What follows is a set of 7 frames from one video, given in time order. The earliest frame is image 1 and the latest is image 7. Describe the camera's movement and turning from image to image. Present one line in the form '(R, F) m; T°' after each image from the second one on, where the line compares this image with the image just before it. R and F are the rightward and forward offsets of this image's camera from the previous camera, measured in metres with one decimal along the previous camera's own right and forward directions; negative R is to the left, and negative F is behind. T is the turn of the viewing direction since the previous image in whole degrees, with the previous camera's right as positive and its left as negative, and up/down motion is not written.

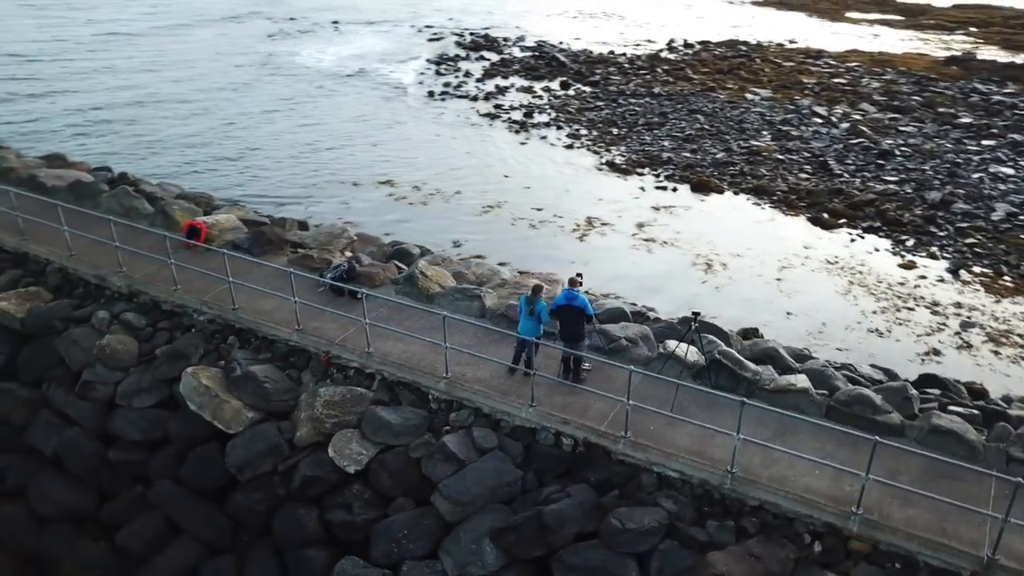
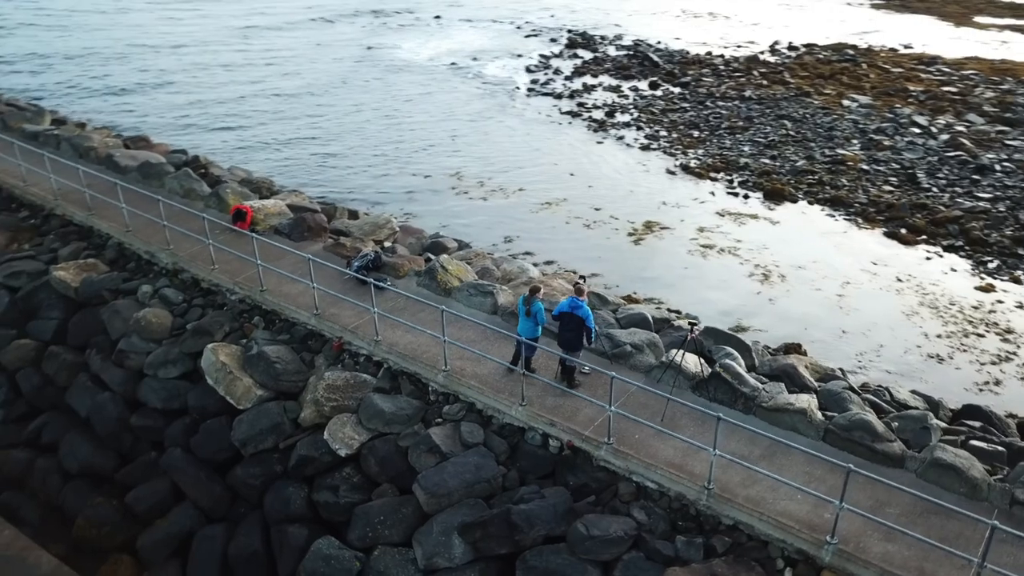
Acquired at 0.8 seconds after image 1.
(+1.2, 0.0) m; -7°
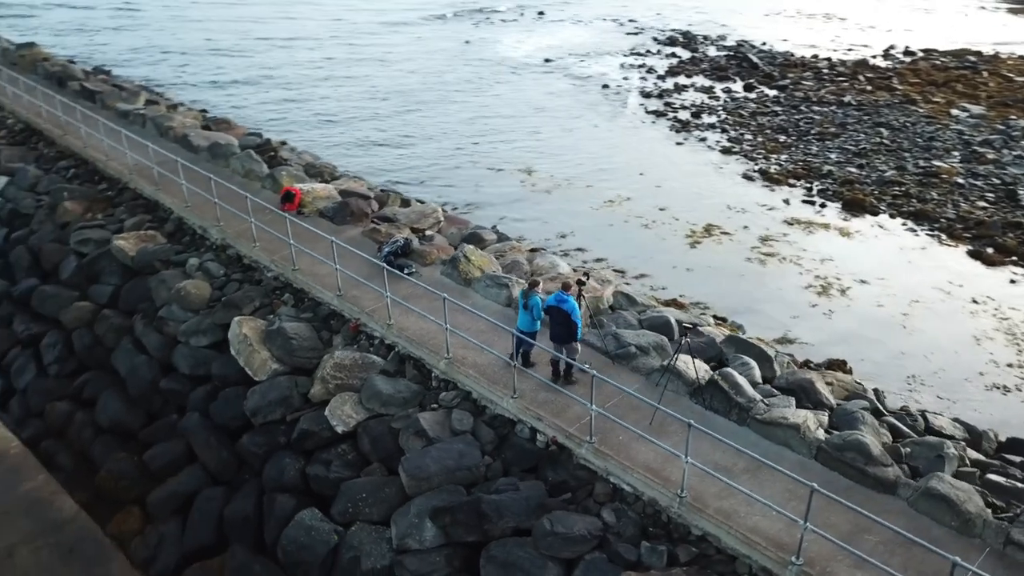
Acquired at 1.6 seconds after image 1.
(+1.2, 0.0) m; -7°
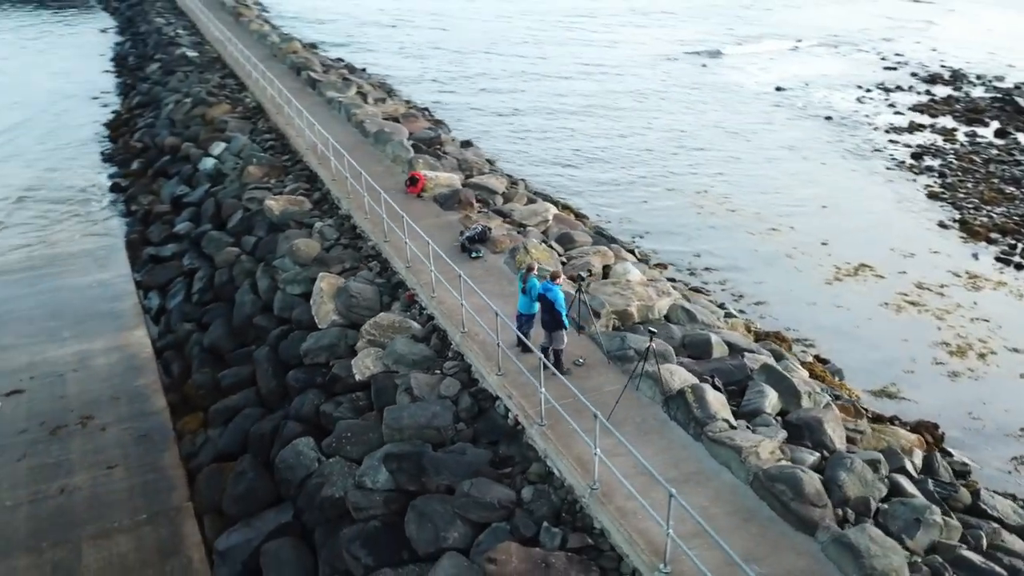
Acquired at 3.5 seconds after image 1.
(+3.0, -0.1) m; -18°
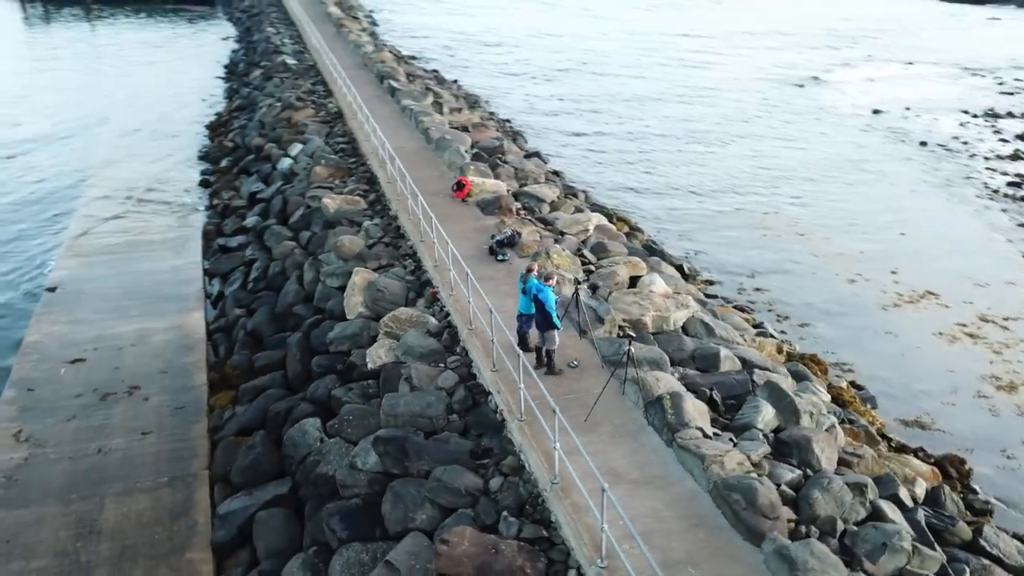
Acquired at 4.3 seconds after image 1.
(+1.3, -0.2) m; -7°
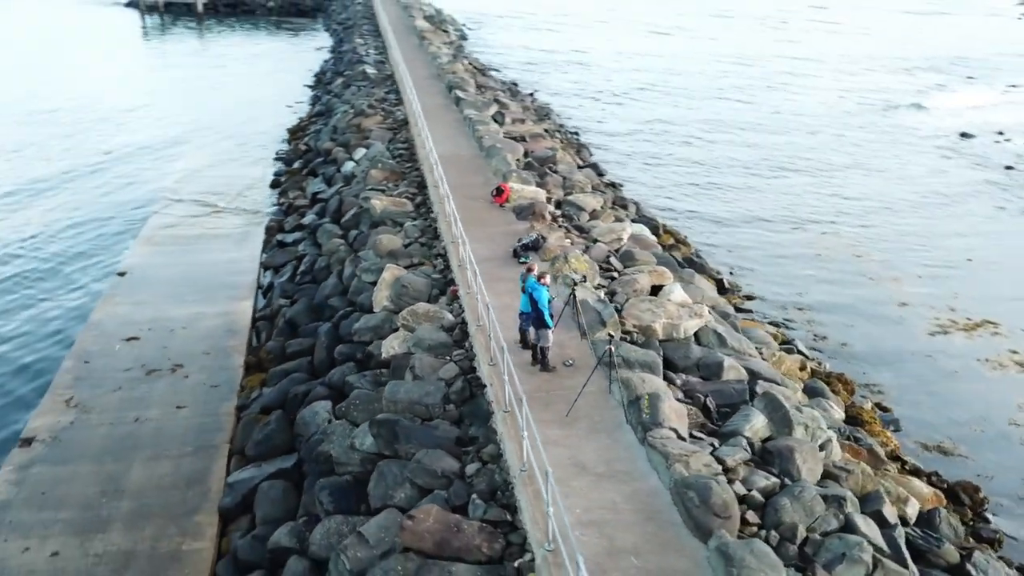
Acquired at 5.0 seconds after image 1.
(+1.1, -0.3) m; -6°
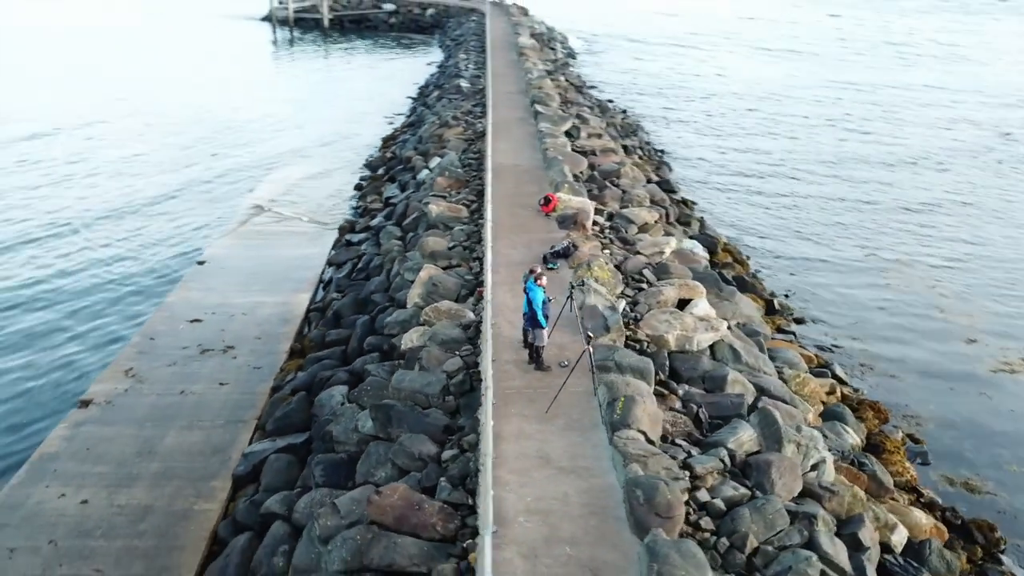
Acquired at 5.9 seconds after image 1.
(+1.4, -0.3) m; -8°
